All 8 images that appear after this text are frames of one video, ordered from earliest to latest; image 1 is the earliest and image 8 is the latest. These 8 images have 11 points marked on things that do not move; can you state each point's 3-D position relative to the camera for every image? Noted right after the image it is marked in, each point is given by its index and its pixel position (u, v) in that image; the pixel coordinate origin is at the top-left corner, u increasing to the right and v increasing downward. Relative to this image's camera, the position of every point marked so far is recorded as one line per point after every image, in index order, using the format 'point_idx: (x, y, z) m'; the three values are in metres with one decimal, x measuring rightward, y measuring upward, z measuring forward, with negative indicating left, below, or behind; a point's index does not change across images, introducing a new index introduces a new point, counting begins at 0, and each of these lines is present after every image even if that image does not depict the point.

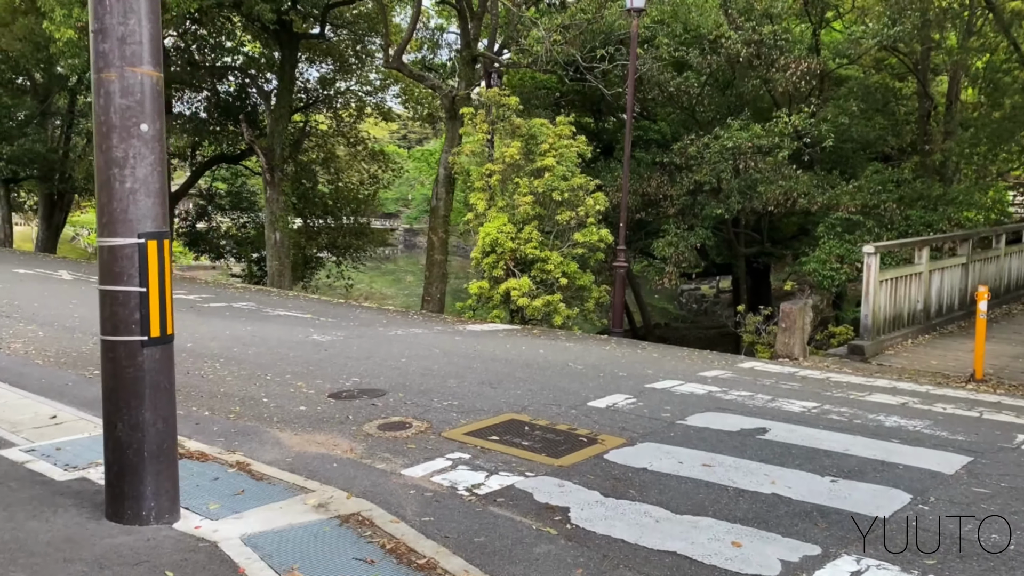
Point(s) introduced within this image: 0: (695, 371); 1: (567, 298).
0: (+1.7, -0.8, +7.8) m
1: (+0.8, -0.1, +12.1) m
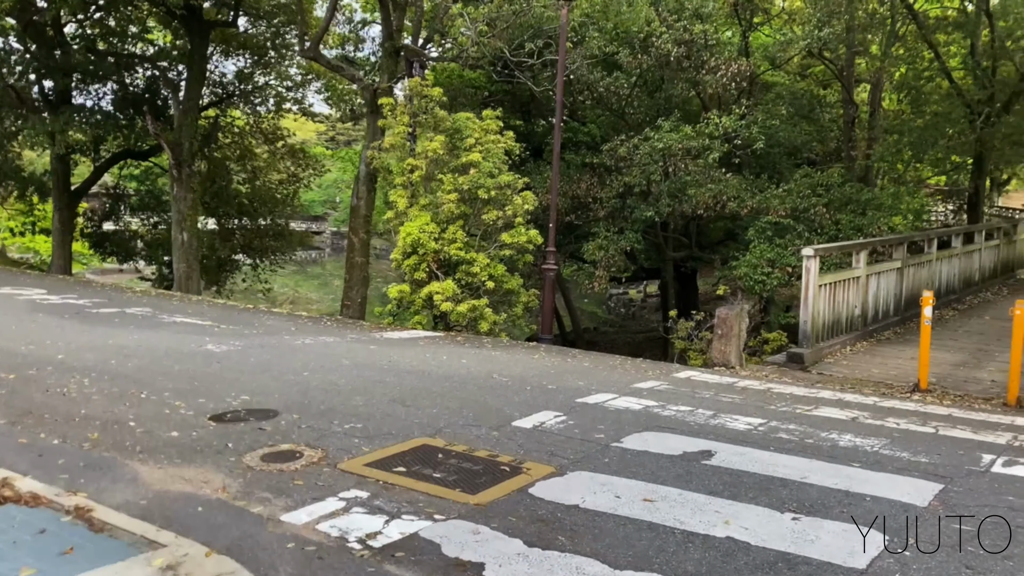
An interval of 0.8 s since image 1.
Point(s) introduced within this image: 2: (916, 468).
0: (+1.0, -0.8, +7.2) m
1: (-0.3, -0.2, +11.4) m
2: (+2.2, -1.0, +4.6) m
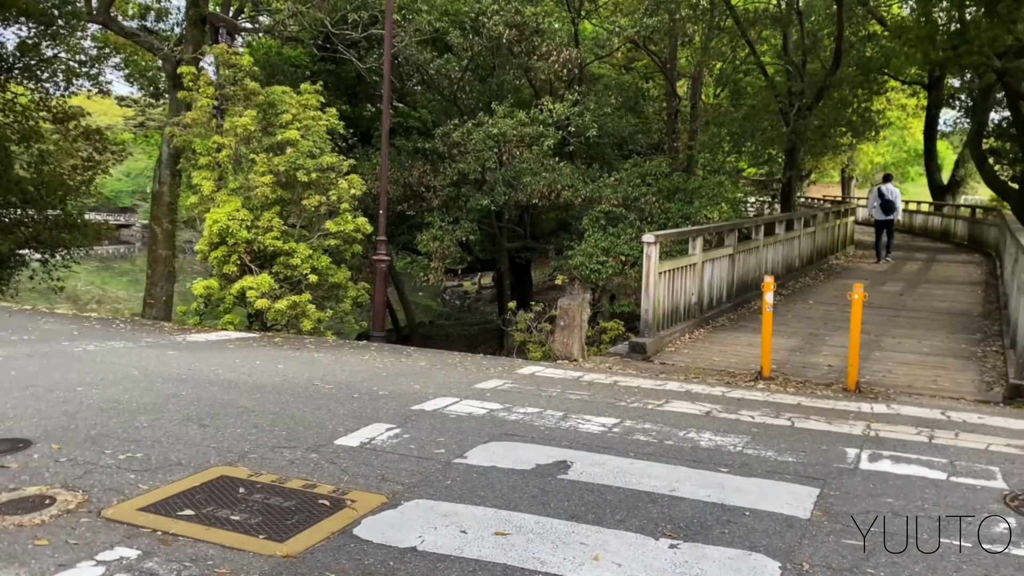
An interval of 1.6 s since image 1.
0: (-0.3, -0.7, +6.5) m
1: (-2.4, -0.1, +10.3) m
2: (+1.4, -0.9, +4.2) m
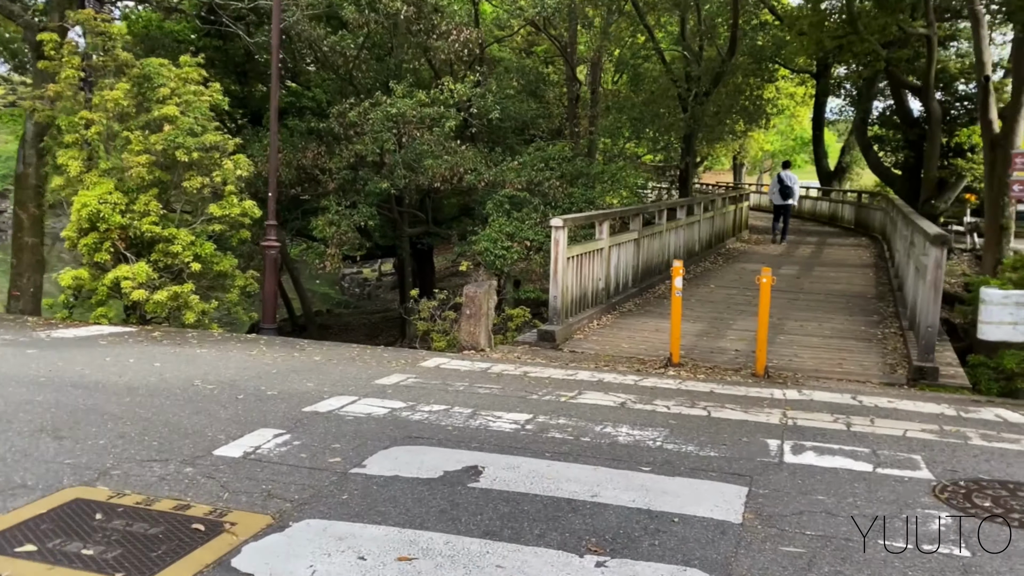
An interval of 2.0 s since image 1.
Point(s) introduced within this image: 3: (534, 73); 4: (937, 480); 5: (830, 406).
0: (-1.0, -0.7, +6.0) m
1: (-3.5, 0.0, +9.6) m
2: (+0.9, -0.8, +4.0) m
3: (+0.5, +4.9, +19.2) m
4: (+1.9, -0.9, +3.8) m
5: (+2.1, -0.8, +5.7) m
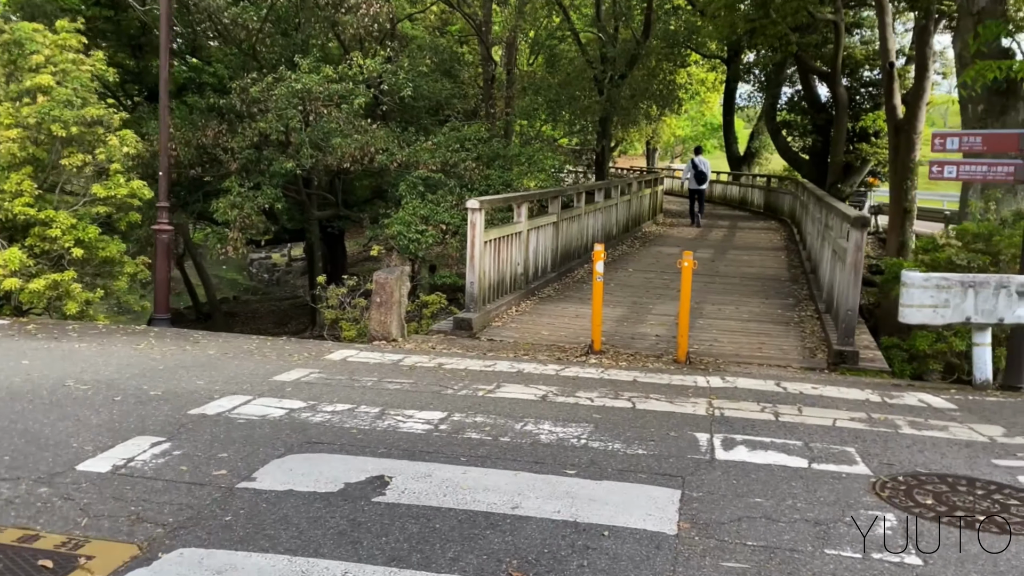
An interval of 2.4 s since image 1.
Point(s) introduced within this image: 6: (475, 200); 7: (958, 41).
0: (-1.6, -0.6, +5.5) m
1: (-4.4, +0.1, +8.8) m
2: (+0.6, -0.8, +3.7) m
3: (-1.4, +5.2, +18.6) m
4: (+1.5, -0.8, +3.6) m
5: (+1.6, -0.7, +5.5) m
6: (-0.3, +0.8, +7.7) m
7: (+5.1, +2.8, +9.6) m
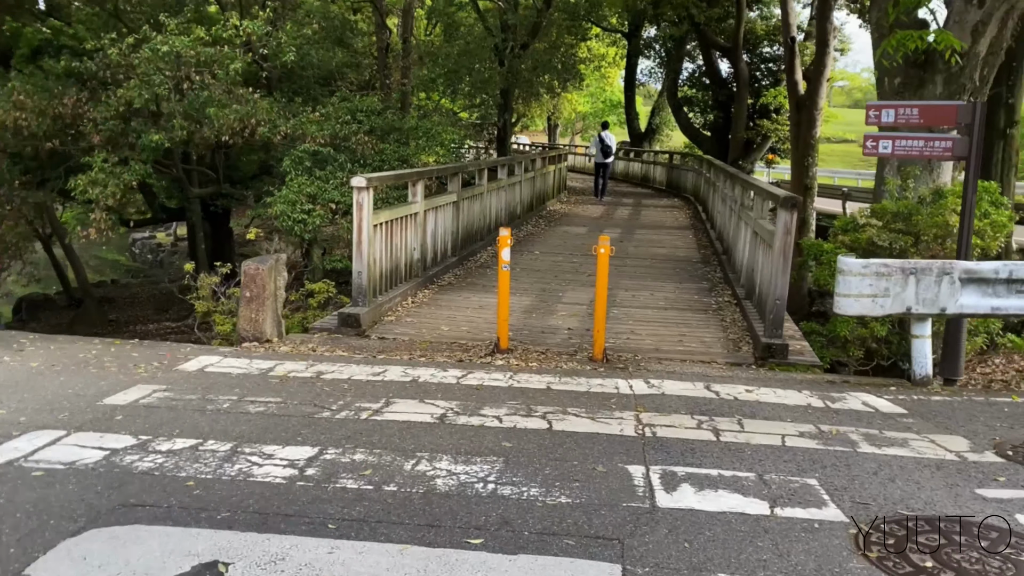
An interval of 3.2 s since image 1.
0: (-2.2, -0.6, +4.4) m
1: (-5.4, +0.2, +7.3) m
2: (+0.2, -0.8, +2.8) m
3: (-3.6, +5.6, +17.3) m
4: (+1.2, -0.8, +2.9) m
5: (+1.0, -0.6, +4.8) m
6: (-1.2, +0.9, +6.7) m
7: (+3.9, +3.0, +9.1) m
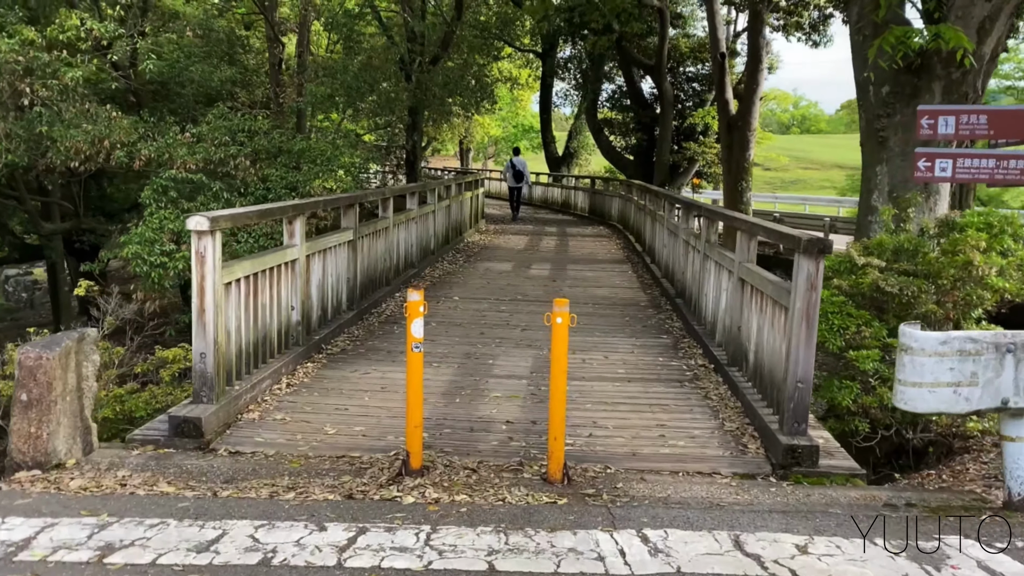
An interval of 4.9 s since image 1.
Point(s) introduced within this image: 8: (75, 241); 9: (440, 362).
0: (-2.4, -1.0, +2.2) m
1: (-5.9, -0.4, +4.8) m
2: (+0.1, -1.1, +0.9) m
3: (-5.3, +4.7, +15.1) m
4: (+1.1, -1.1, +1.0) m
5: (+0.7, -1.0, +2.9) m
6: (-1.7, +0.4, +4.6) m
7: (+3.1, +2.6, +7.6) m
8: (-9.2, +0.9, +17.6) m
9: (-0.6, -0.6, +6.4) m
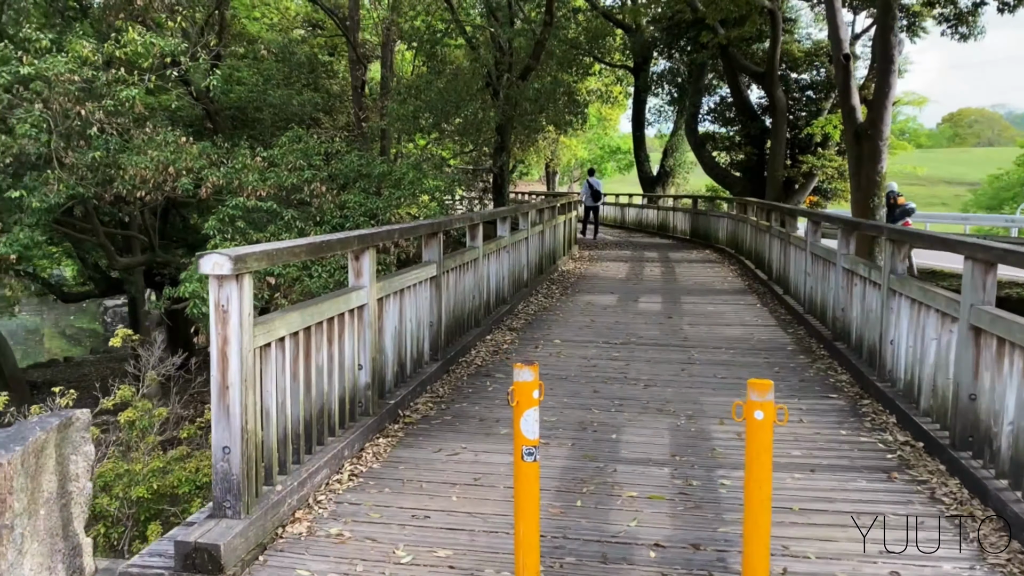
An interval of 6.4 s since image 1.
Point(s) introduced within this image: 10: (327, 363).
0: (-2.0, -1.2, +0.9) m
1: (-5.3, -0.7, +3.9) m
2: (+0.3, -1.3, -0.7) m
3: (-3.7, +4.1, +14.1) m
4: (+1.3, -1.3, -0.6) m
5: (+1.1, -1.2, +1.3) m
6: (-1.1, +0.1, +3.2) m
7: (+3.9, +2.3, +5.9) m
8: (-7.2, +0.2, +17.0) m
9: (+0.2, -0.9, +4.9) m
10: (-1.0, -0.4, +4.3) m
